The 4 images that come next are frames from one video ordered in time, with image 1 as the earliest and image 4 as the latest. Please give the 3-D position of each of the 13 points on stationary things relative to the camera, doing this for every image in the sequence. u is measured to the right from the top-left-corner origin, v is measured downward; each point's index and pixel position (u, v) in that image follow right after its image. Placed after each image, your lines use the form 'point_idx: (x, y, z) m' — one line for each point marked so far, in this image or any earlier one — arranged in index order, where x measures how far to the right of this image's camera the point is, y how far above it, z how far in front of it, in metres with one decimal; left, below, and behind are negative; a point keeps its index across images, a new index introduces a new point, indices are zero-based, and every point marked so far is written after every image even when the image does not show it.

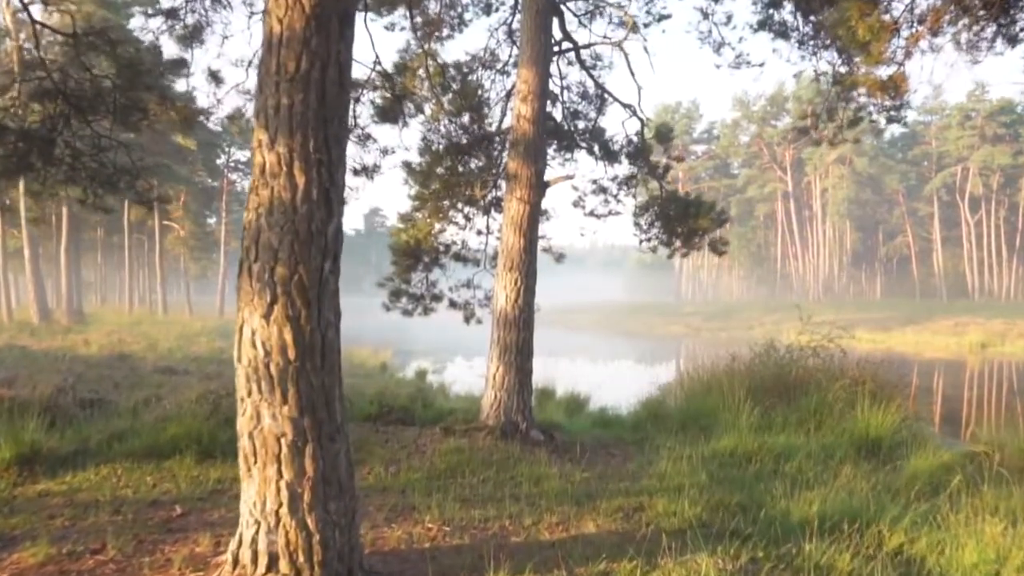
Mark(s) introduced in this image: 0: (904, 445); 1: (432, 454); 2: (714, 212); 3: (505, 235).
0: (+4.1, -1.7, +9.0) m
1: (-0.6, -1.3, +6.8) m
2: (+2.3, +0.9, +9.8) m
3: (-0.1, +0.5, +8.1) m
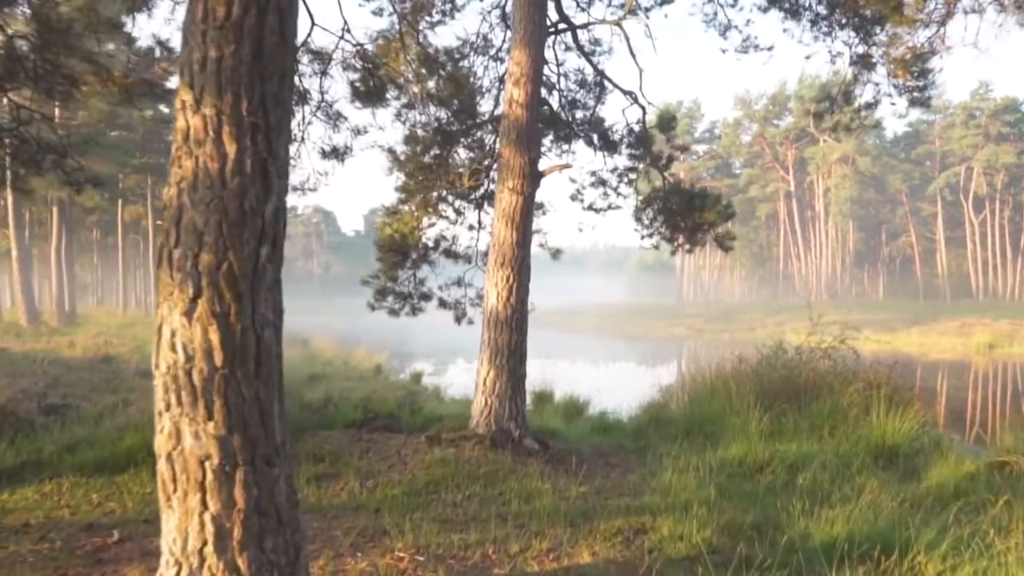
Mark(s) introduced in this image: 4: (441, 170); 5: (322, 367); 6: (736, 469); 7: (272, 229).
0: (+4.0, -1.6, +8.5) m
1: (-0.7, -1.3, +6.2) m
2: (+2.3, +0.9, +9.2) m
3: (-0.1, +0.5, +7.5) m
4: (-0.7, +1.2, +8.6) m
5: (-4.4, -1.8, +19.8) m
6: (+1.9, -1.5, +7.1) m
7: (-0.8, +0.2, +2.8) m
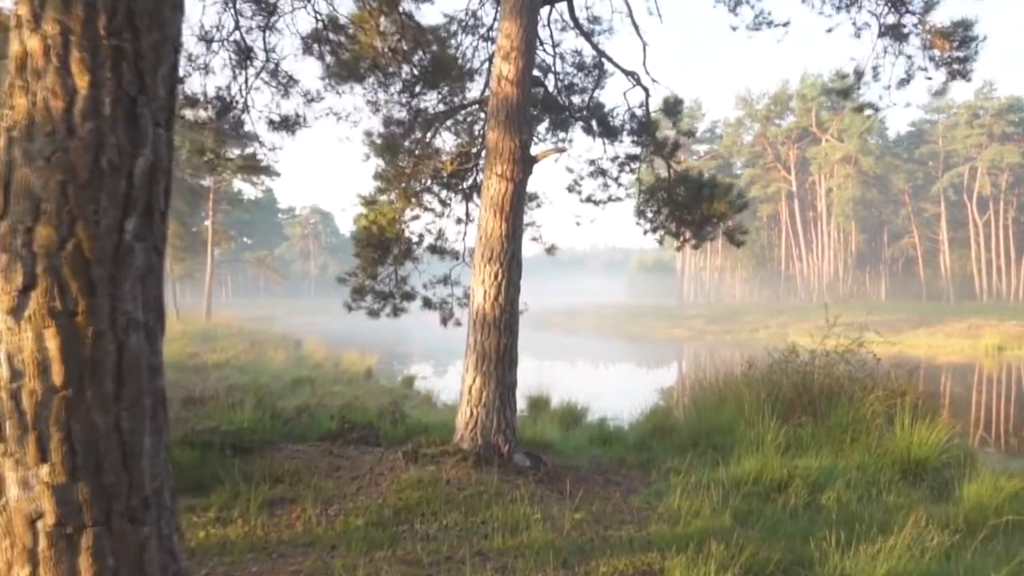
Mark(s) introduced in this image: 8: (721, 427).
0: (+4.0, -1.6, +7.7) m
1: (-0.8, -1.3, +5.4) m
2: (+2.2, +0.9, +8.4) m
3: (-0.2, +0.5, +6.8) m
4: (-0.8, +1.2, +7.8) m
5: (-4.5, -1.8, +19.0) m
6: (+1.8, -1.5, +6.4) m
7: (-0.9, +0.2, +2.0) m
8: (+2.1, -1.4, +8.8) m
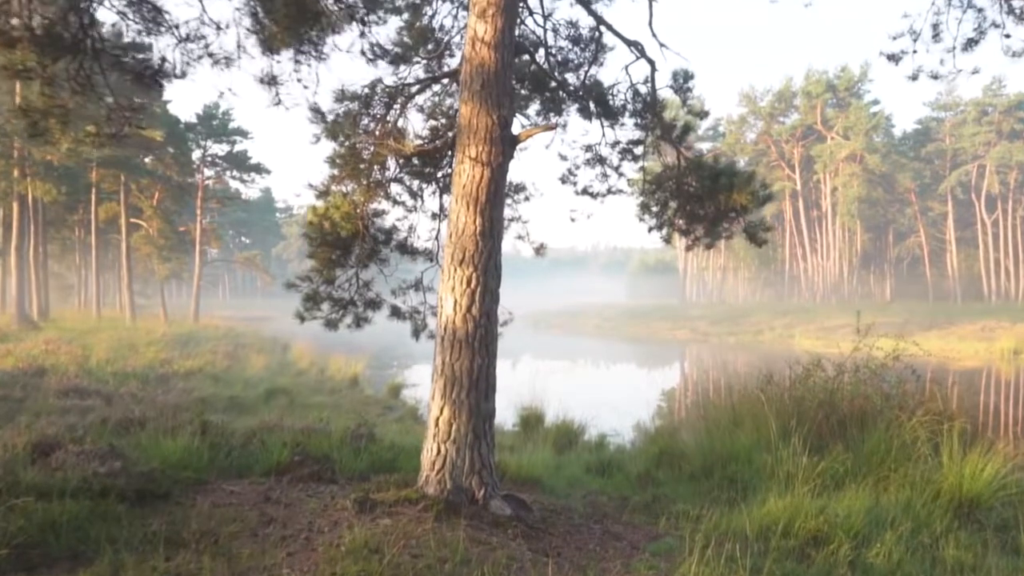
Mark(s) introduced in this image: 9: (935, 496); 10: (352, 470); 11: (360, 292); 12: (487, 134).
0: (+3.8, -1.7, +6.5) m
1: (-0.9, -1.3, +4.2) m
2: (+2.0, +0.9, +7.2) m
3: (-0.4, +0.5, +5.5) m
4: (-1.0, +1.2, +6.6) m
5: (-4.6, -1.9, +17.8) m
6: (+1.6, -1.5, +5.1) m
7: (-1.0, +0.2, +0.8) m
8: (+2.0, -1.5, +7.6) m
9: (+3.2, -1.6, +6.3) m
10: (-1.2, -1.4, +6.5) m
11: (-1.3, 0.0, +7.2) m
12: (-0.2, +1.0, +5.5) m
